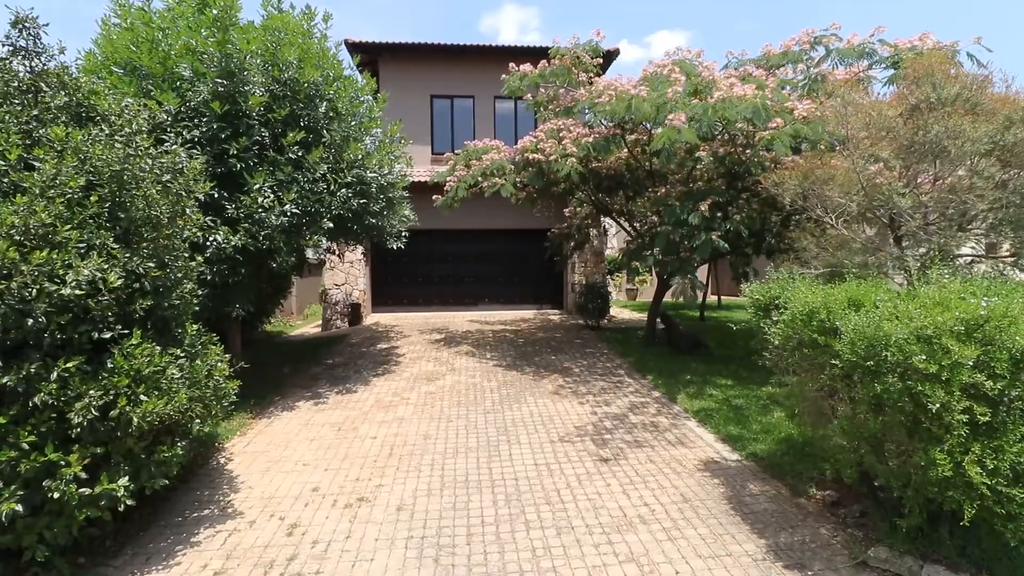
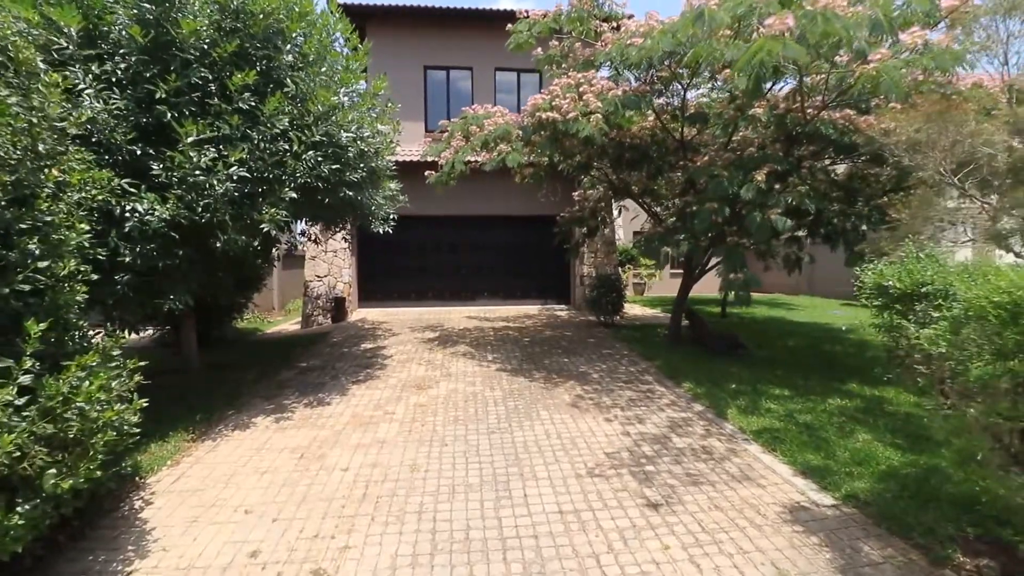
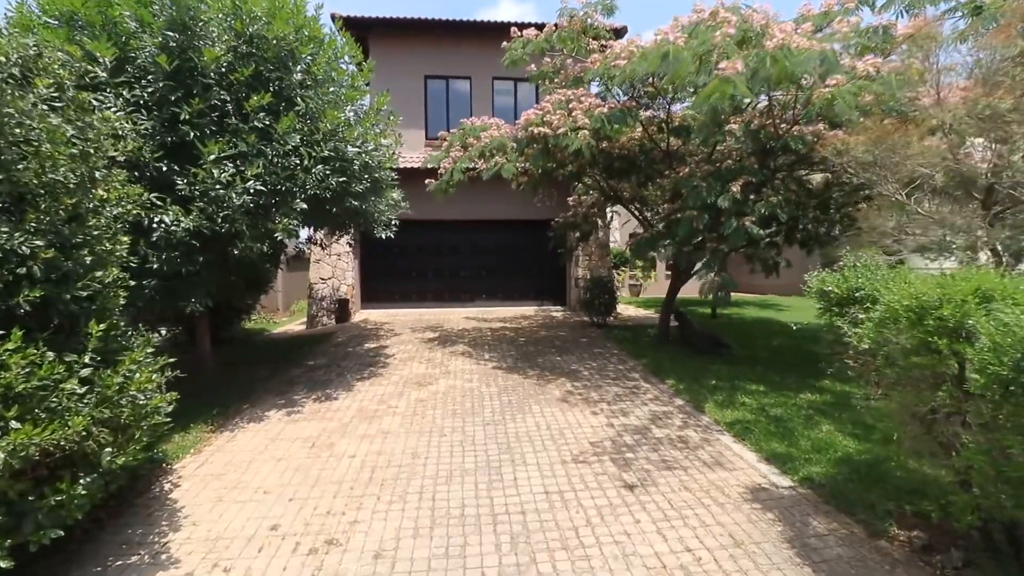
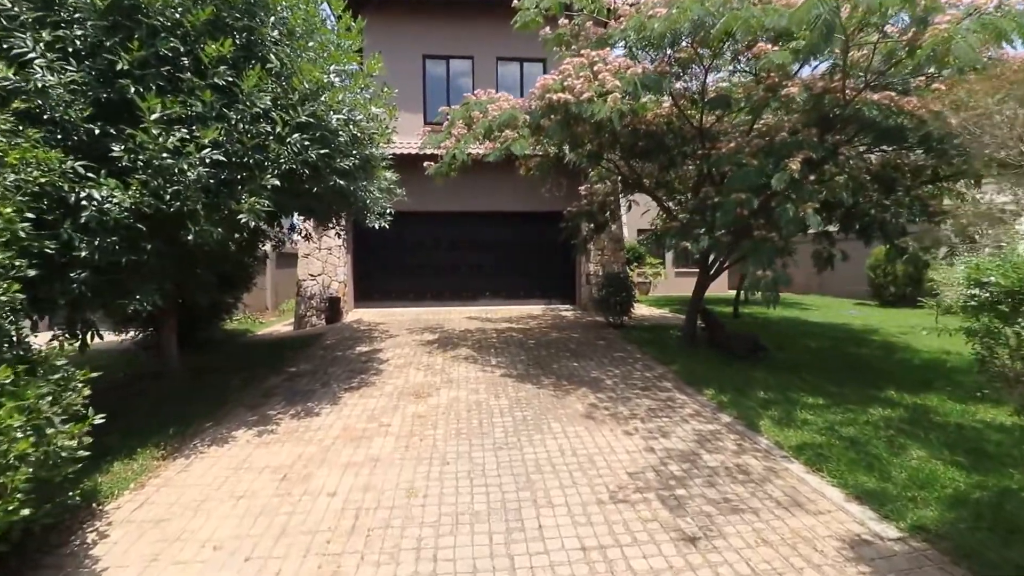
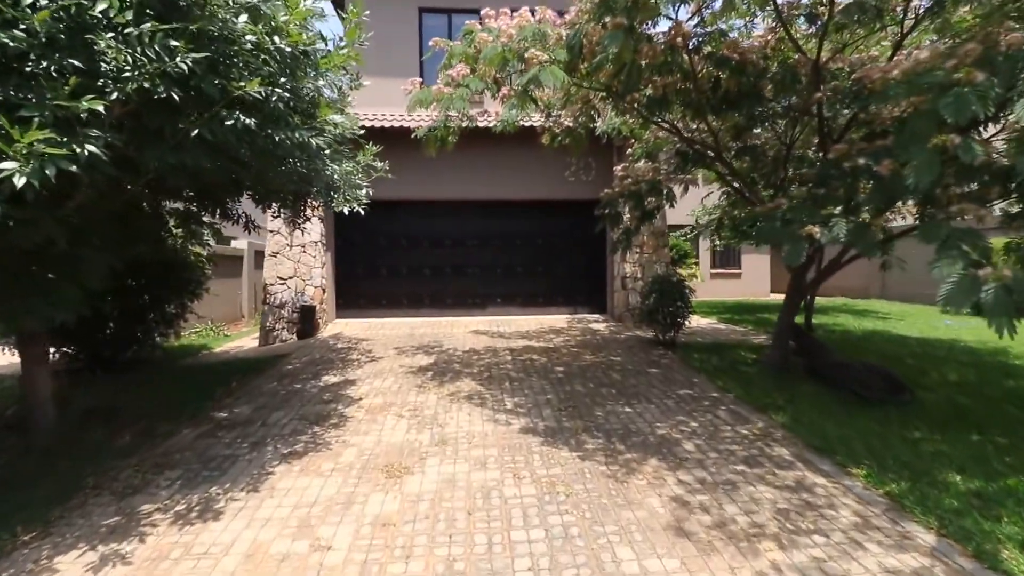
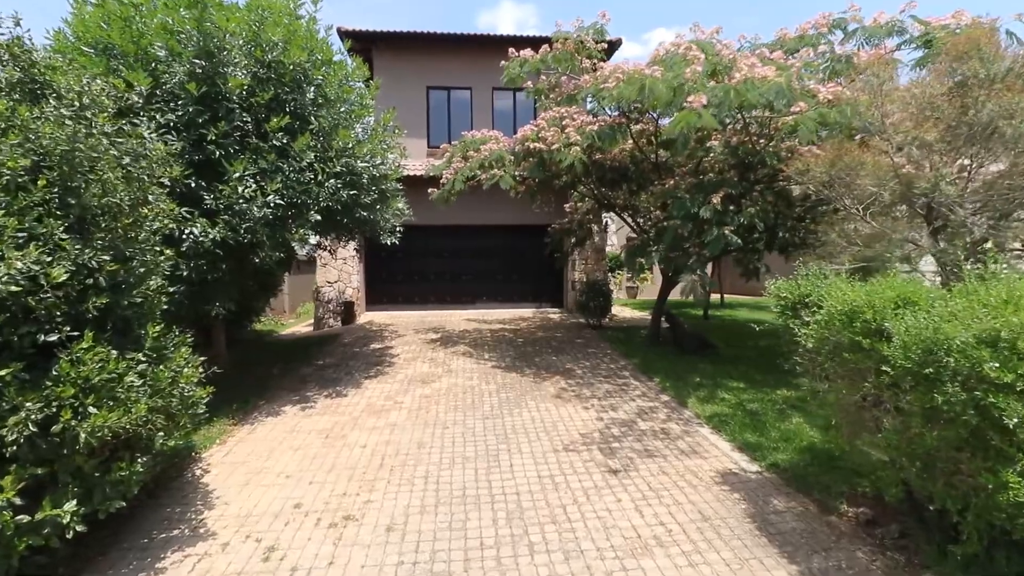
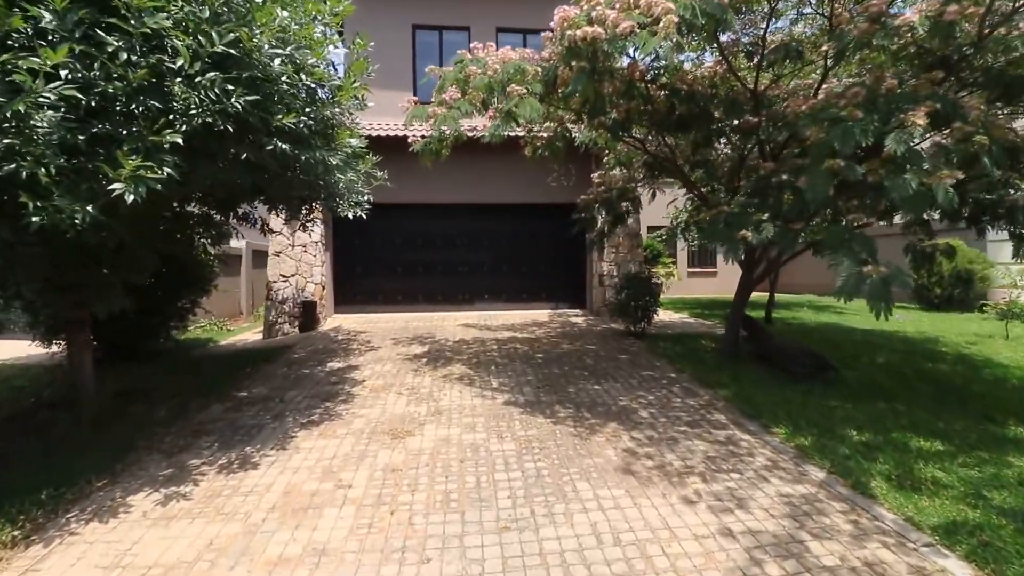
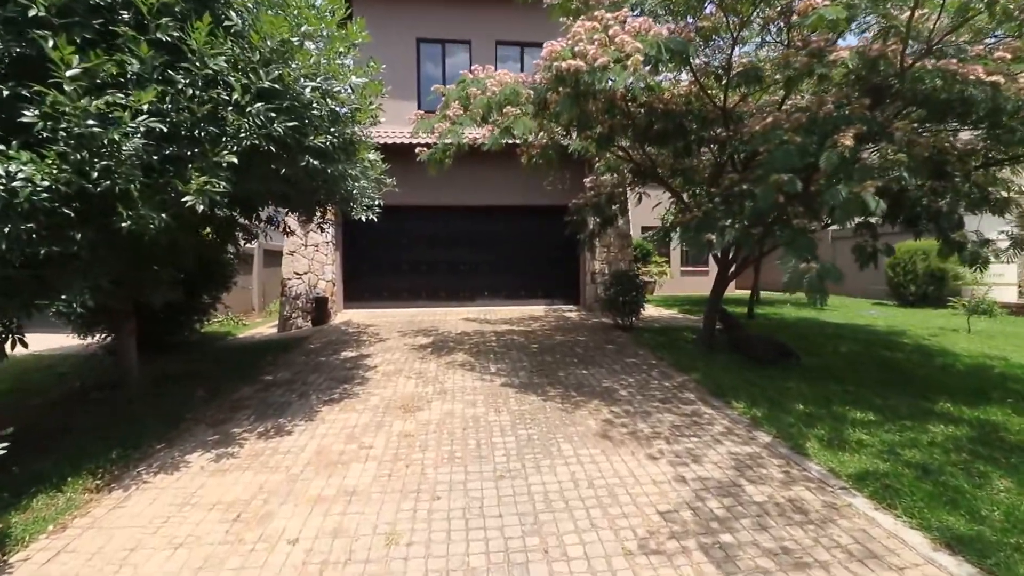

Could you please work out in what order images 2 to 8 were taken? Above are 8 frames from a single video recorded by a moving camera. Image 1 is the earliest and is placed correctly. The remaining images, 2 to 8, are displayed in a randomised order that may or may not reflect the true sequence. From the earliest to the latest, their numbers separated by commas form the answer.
6, 3, 2, 4, 8, 7, 5
